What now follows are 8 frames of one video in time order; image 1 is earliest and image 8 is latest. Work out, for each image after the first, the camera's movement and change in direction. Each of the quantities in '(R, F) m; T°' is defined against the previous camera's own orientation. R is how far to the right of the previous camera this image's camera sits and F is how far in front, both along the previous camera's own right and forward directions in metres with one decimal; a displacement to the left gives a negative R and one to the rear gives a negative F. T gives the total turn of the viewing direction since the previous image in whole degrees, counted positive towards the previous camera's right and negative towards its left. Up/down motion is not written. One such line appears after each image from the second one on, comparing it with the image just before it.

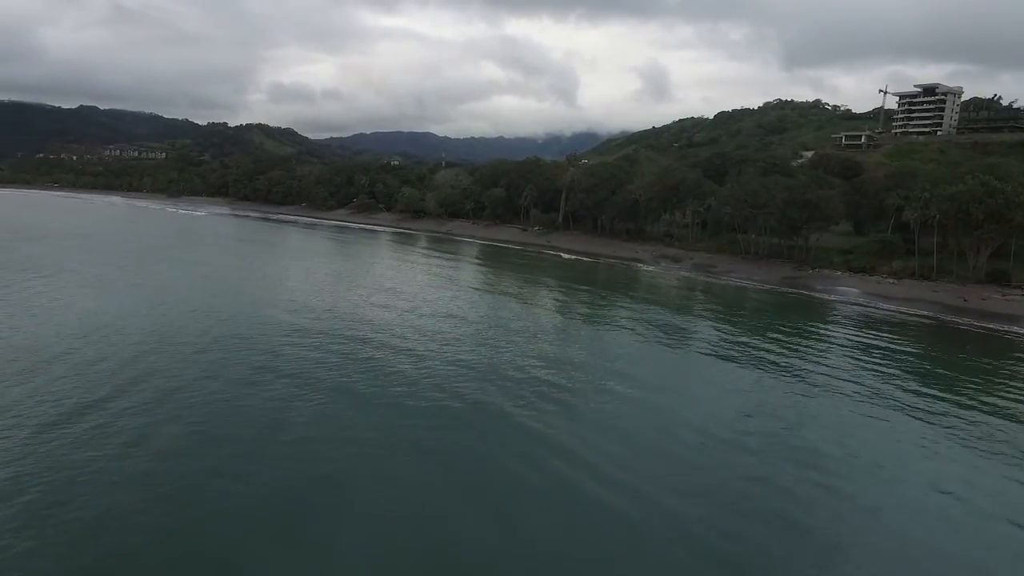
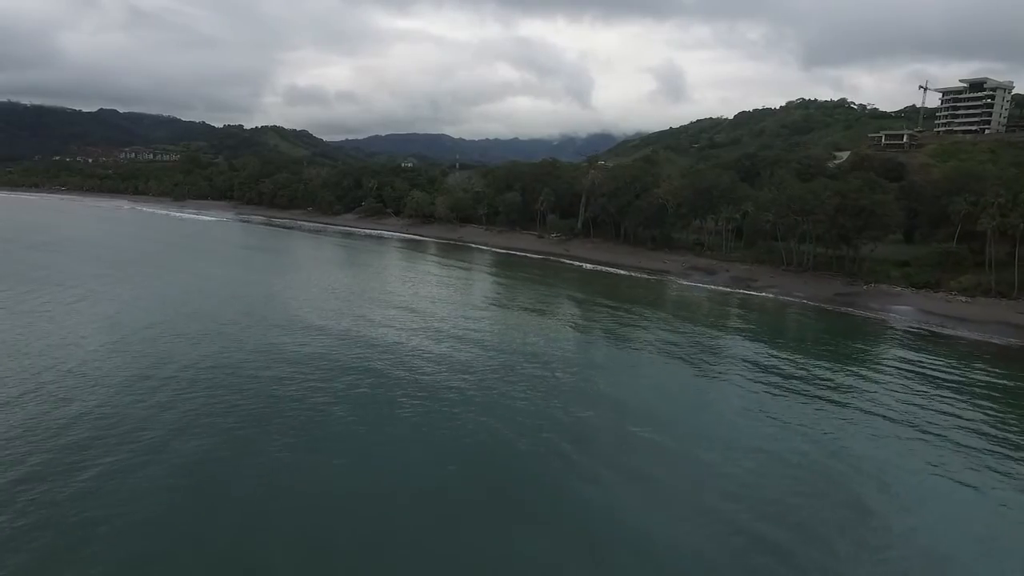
(-0.2, +4.8) m; -1°
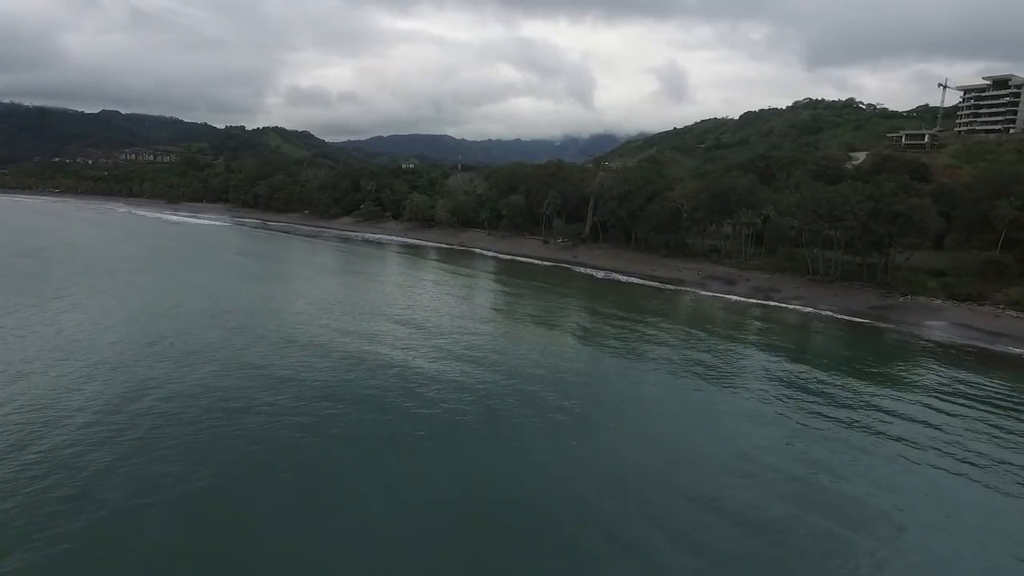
(-0.2, +3.3) m; 0°
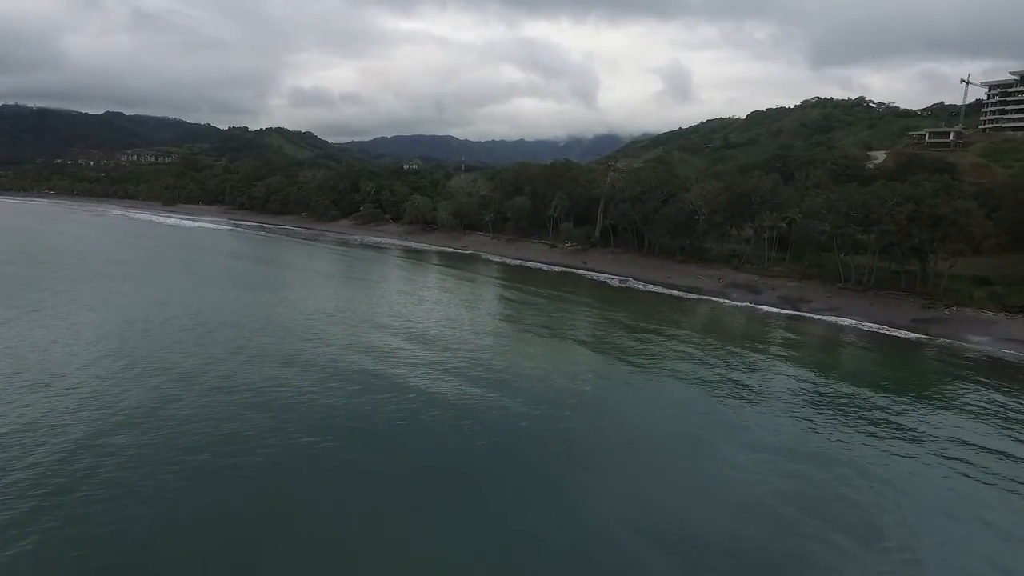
(-0.2, +3.3) m; 0°
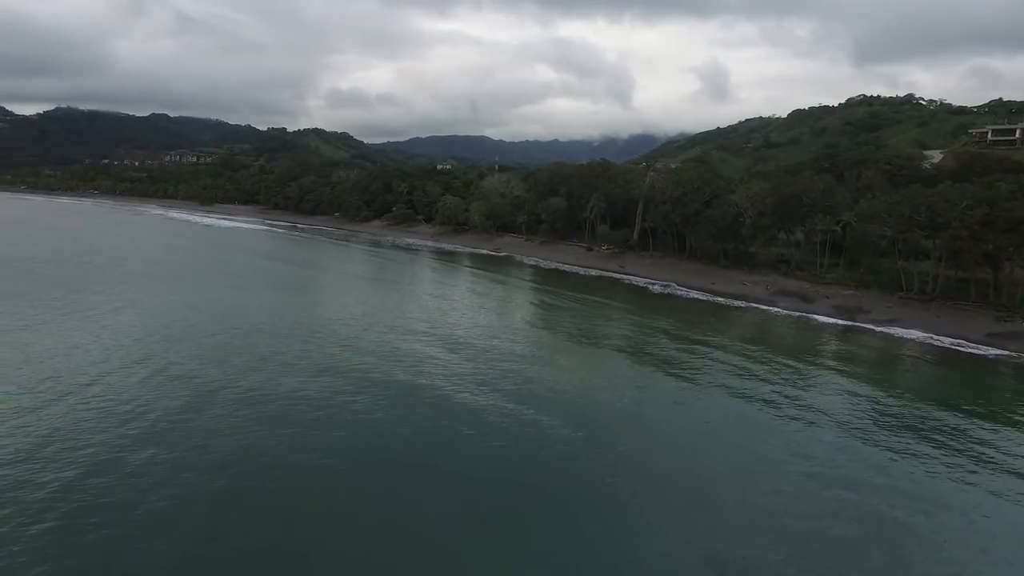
(-0.2, +1.8) m; -3°
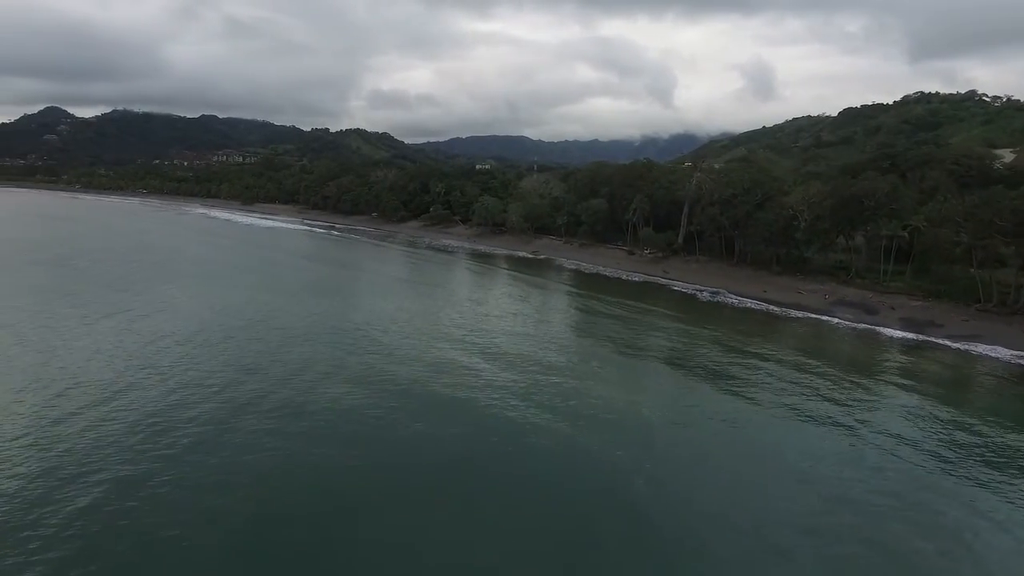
(0.0, +1.9) m; -3°
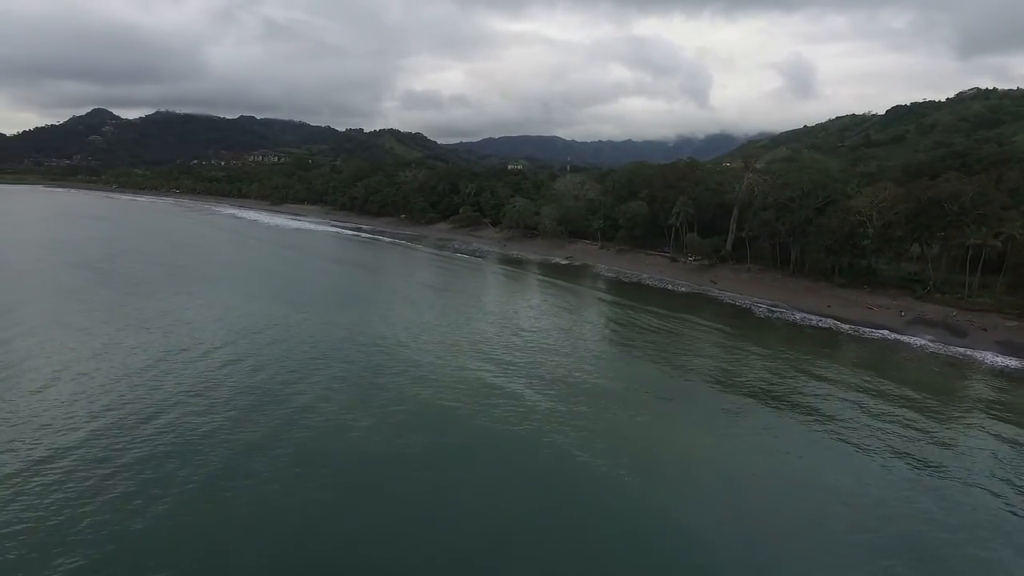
(-0.2, +3.6) m; -3°
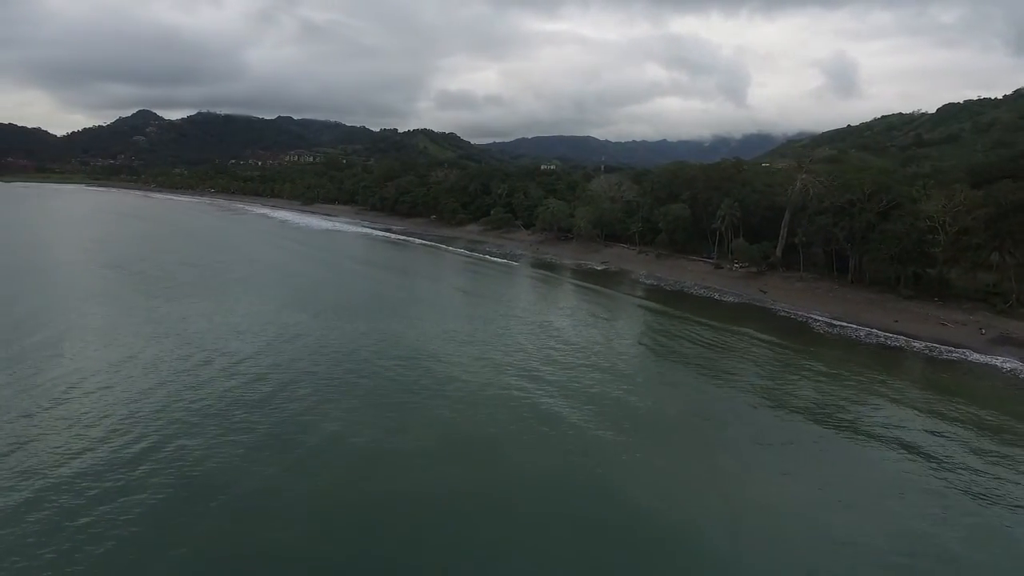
(-0.1, +2.6) m; -3°
